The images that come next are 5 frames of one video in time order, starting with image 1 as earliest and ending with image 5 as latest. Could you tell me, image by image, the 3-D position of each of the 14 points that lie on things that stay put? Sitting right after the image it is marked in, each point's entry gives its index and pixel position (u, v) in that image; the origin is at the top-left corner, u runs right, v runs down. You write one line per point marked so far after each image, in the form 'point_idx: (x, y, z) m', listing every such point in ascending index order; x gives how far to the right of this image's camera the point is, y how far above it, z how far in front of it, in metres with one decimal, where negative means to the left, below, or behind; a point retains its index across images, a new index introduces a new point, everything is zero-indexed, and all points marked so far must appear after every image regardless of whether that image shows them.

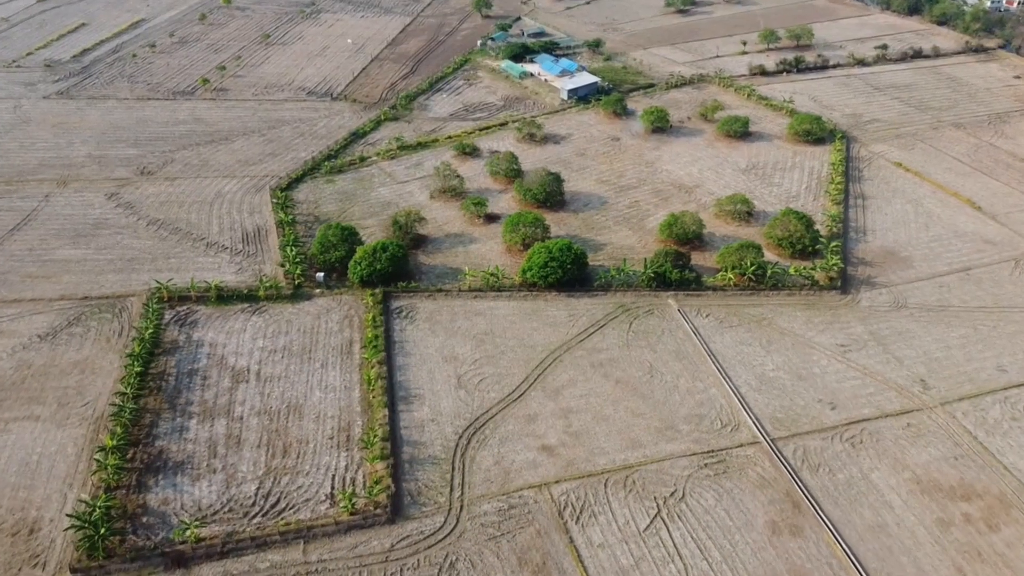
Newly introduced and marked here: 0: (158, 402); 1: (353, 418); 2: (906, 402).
0: (-8.7, -2.8, +18.0) m
1: (-3.9, -3.2, +17.8) m
2: (+9.9, -2.9, +18.4) m
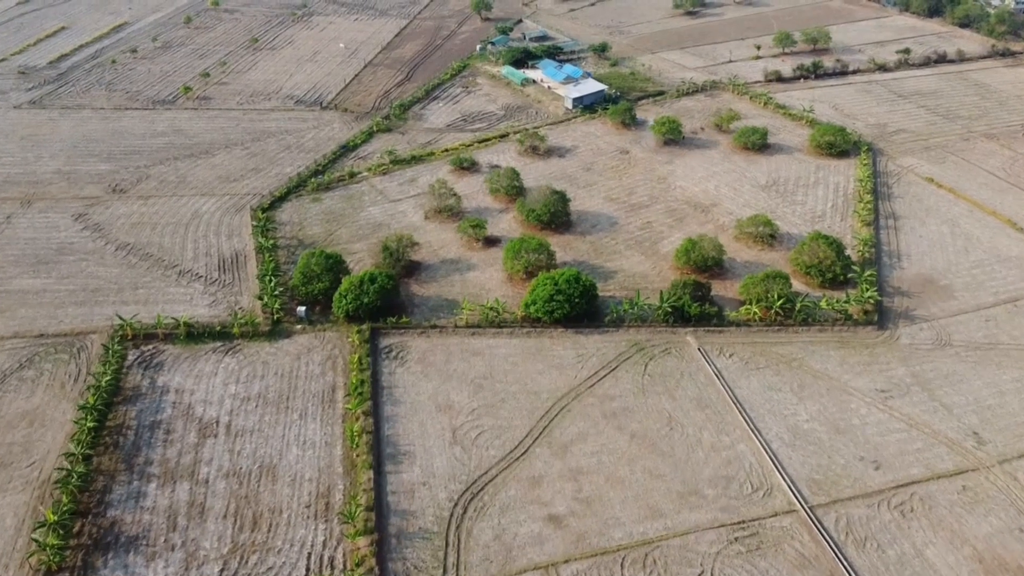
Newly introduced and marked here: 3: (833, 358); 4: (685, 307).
0: (-8.6, -3.8, +15.9) m
1: (-3.8, -4.1, +15.7) m
2: (+9.9, -3.8, +16.3) m
3: (+8.3, -1.8, +19.0) m
4: (+4.6, -0.5, +19.7) m
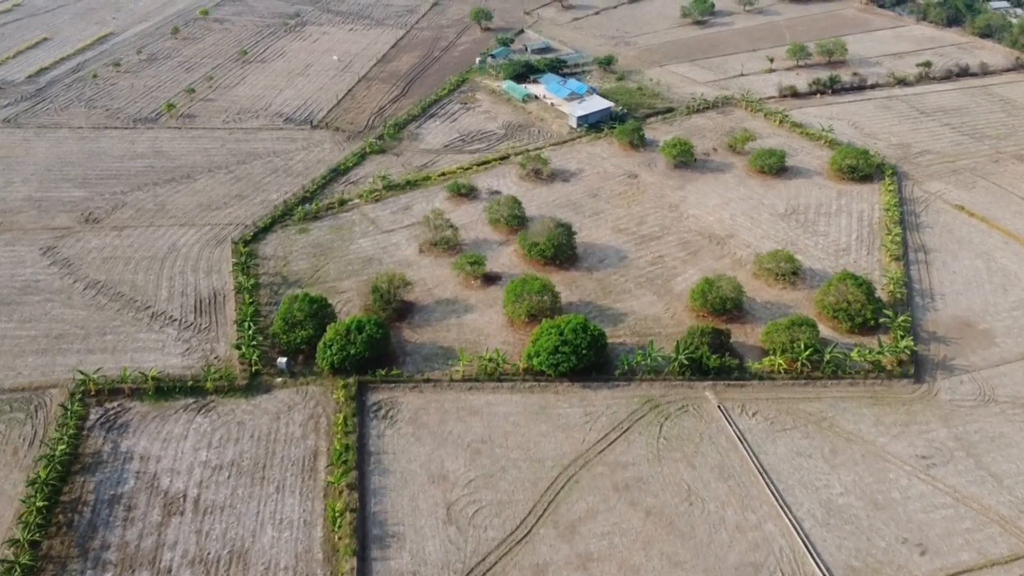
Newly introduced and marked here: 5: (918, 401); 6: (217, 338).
0: (-8.6, -5.0, +14.2) m
1: (-3.8, -5.3, +13.9) m
2: (+10.0, -5.0, +14.5) m
3: (+8.3, -3.0, +17.3) m
4: (+4.7, -1.7, +18.0) m
5: (+9.8, -2.7, +17.7) m
6: (-7.8, -1.3, +19.3) m
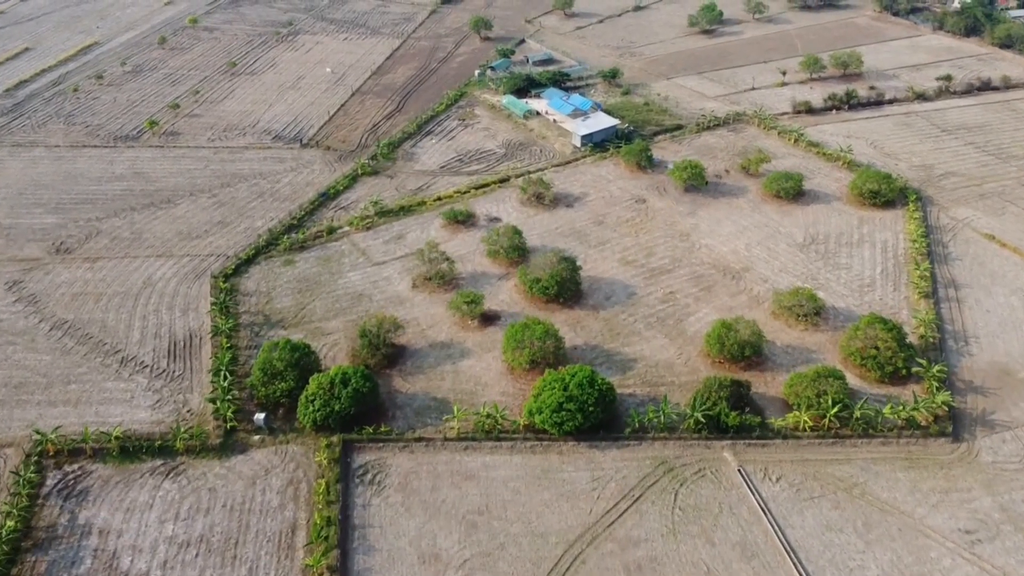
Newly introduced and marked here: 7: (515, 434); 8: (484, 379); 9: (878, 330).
0: (-8.6, -6.1, +12.6) m
1: (-3.8, -6.5, +12.3) m
2: (+9.9, -6.2, +13.0) m
3: (+8.3, -4.2, +15.7) m
4: (+4.7, -2.8, +16.4) m
5: (+9.8, -3.9, +16.1) m
6: (-7.8, -2.4, +17.8) m
7: (+0.1, -3.3, +16.5) m
8: (-0.7, -2.3, +18.1) m
9: (+9.0, -1.1, +18.1) m
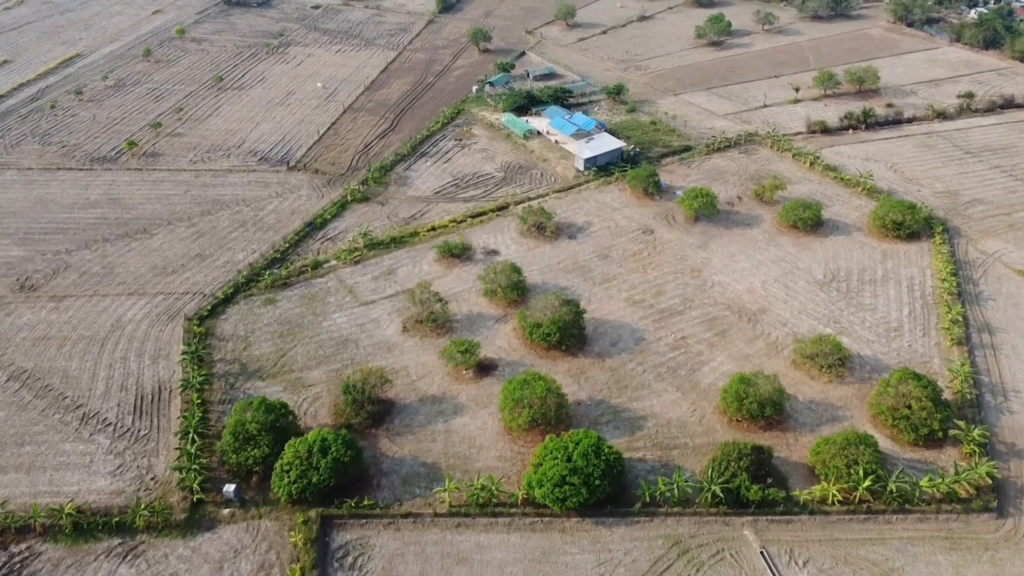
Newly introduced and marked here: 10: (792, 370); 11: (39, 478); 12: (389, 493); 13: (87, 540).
0: (-8.7, -7.3, +11.0) m
1: (-3.9, -7.6, +10.7) m
2: (+9.9, -7.4, +11.3) m
3: (+8.3, -5.4, +14.1) m
4: (+4.6, -4.0, +14.7) m
5: (+9.7, -5.1, +14.5) m
6: (-7.8, -3.6, +16.1) m
7: (0.0, -4.5, +14.9) m
8: (-0.8, -3.4, +16.5) m
9: (+9.0, -2.3, +16.5) m
10: (+7.0, -2.1, +18.5) m
11: (-10.0, -4.0, +15.6) m
12: (-2.6, -4.3, +15.4) m
13: (-8.3, -4.9, +14.3) m
